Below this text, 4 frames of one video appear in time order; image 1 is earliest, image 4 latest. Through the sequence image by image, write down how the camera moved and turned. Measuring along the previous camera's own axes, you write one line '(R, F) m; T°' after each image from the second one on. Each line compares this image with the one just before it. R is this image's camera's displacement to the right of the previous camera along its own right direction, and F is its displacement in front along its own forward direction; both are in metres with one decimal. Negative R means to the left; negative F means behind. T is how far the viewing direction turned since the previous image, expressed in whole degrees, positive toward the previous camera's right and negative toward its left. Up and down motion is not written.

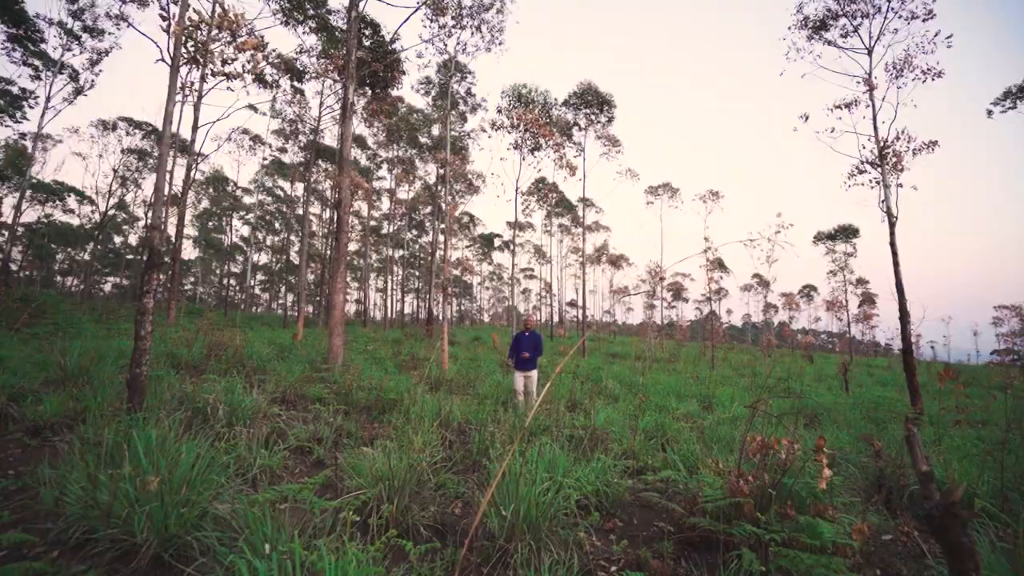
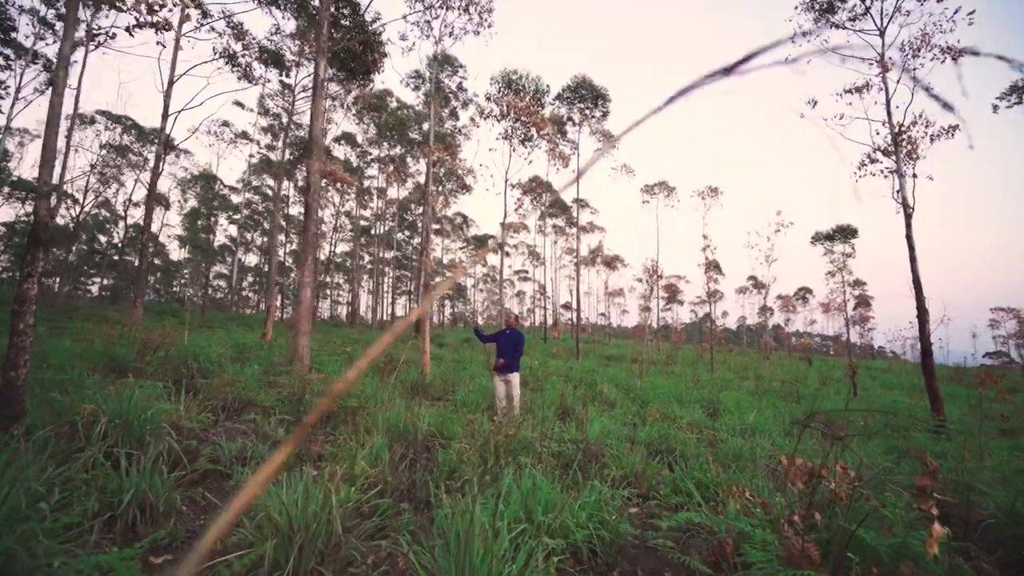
(+0.2, +1.0) m; +1°
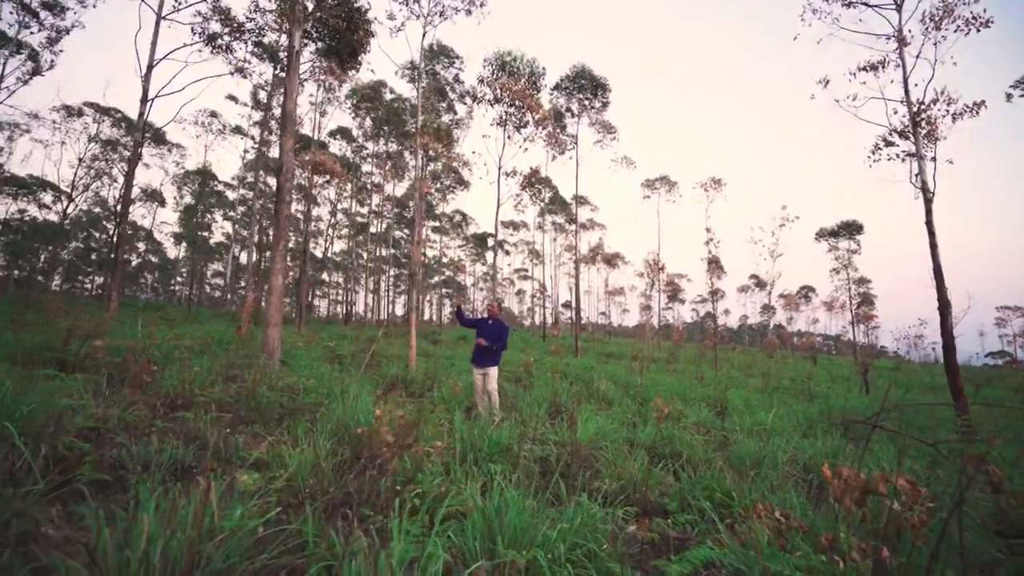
(+0.2, +0.7) m; 0°
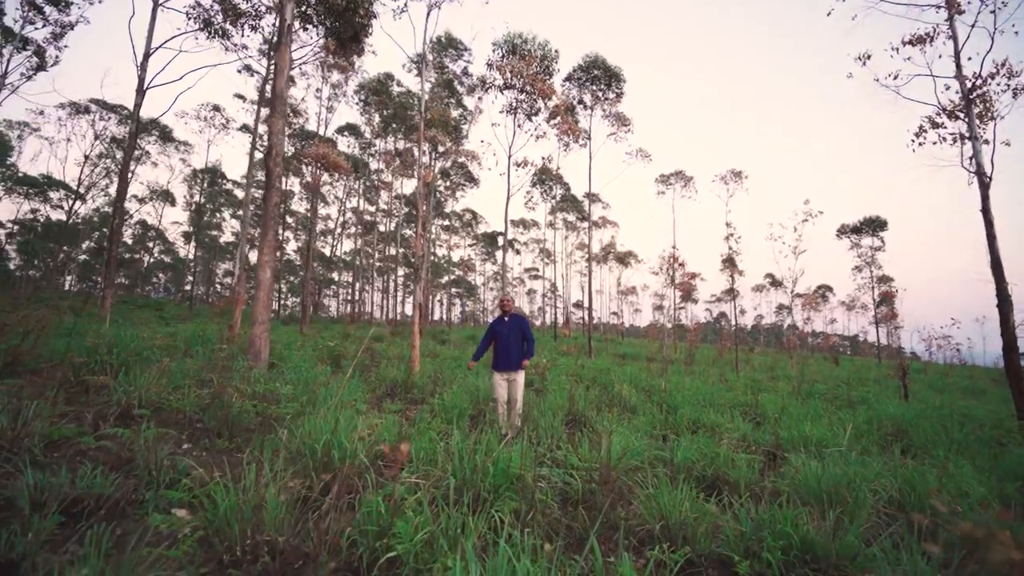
(0.0, +0.8) m; -1°
